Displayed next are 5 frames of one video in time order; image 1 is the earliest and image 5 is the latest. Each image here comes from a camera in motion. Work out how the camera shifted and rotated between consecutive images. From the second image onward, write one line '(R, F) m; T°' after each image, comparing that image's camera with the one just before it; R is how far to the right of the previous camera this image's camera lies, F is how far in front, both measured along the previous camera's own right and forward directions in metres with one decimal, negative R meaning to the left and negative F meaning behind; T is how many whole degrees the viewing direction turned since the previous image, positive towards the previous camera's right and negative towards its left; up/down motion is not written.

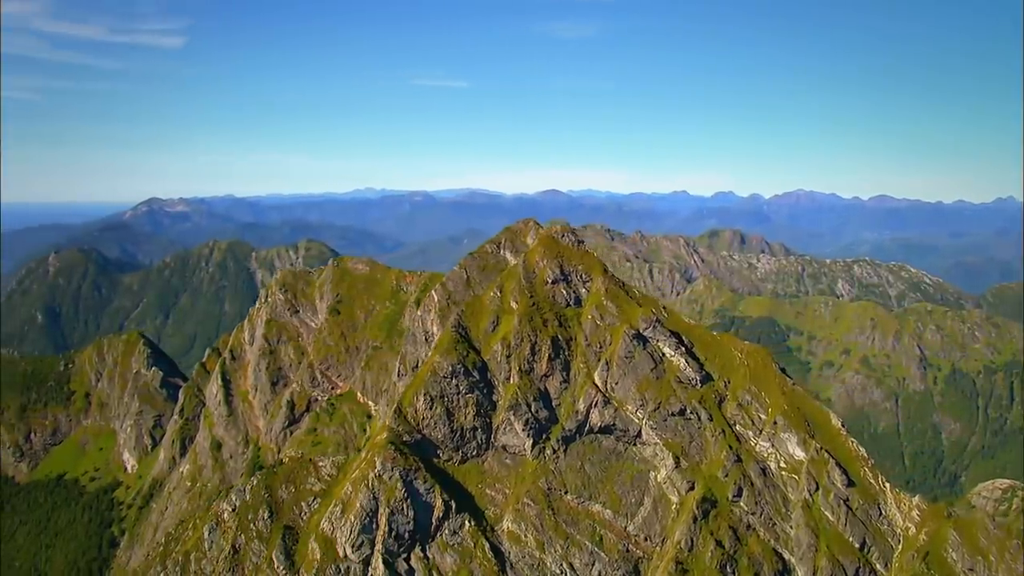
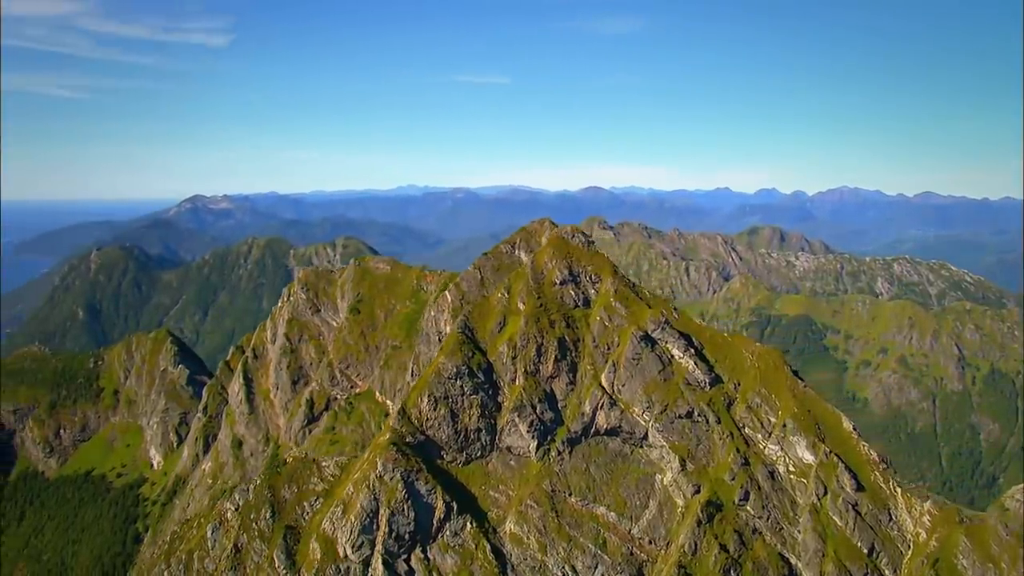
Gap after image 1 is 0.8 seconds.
(+4.3, +0.5) m; -2°
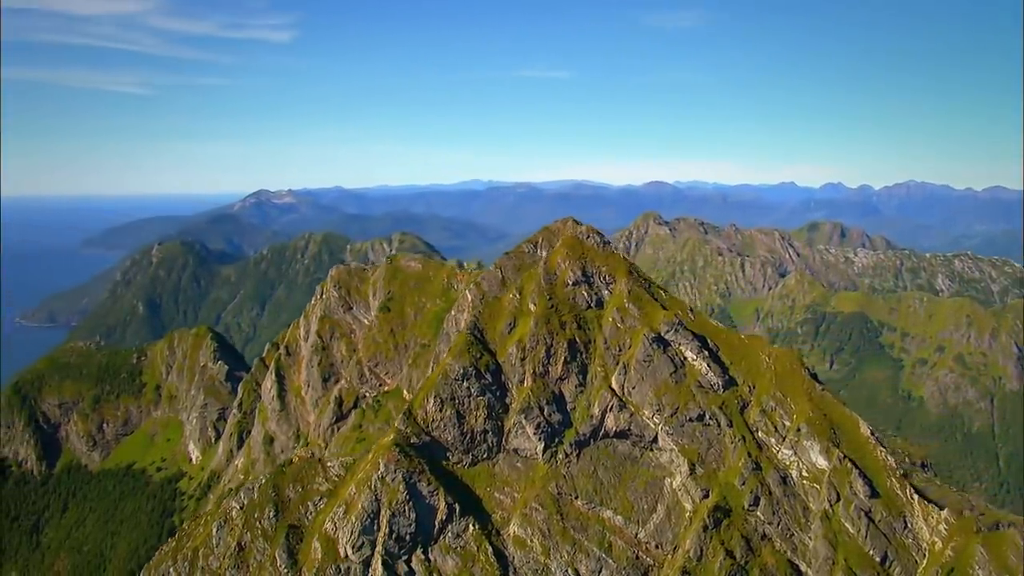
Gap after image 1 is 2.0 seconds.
(+6.5, +0.8) m; -2°
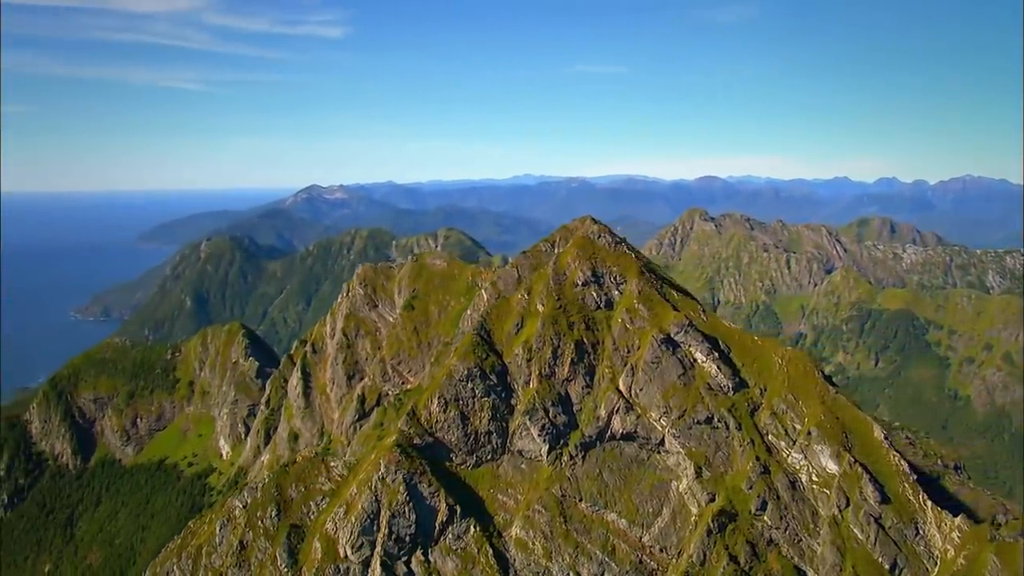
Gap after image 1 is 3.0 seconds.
(+5.5, +0.7) m; -2°
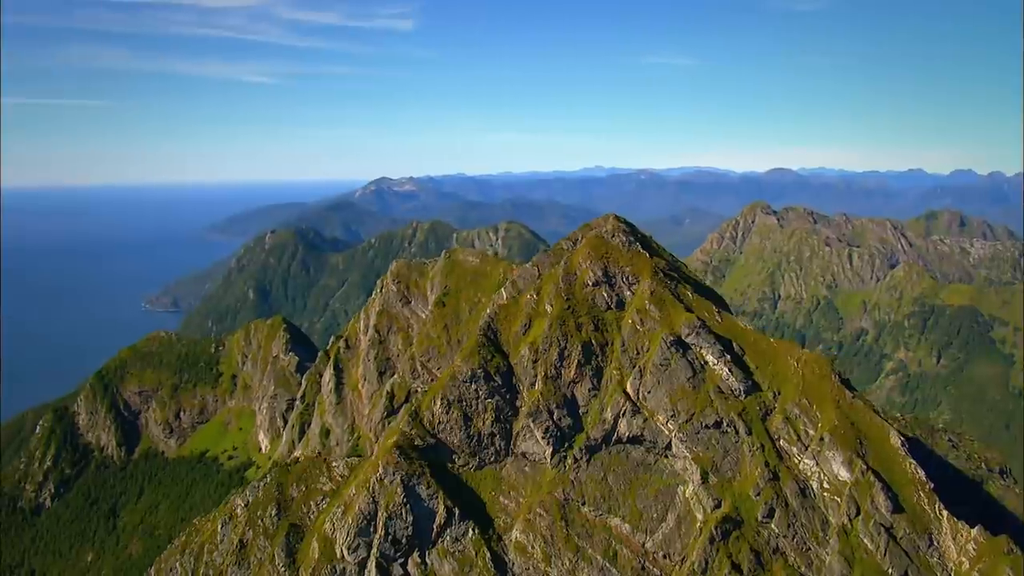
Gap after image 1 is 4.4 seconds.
(+7.7, +1.5) m; -3°
